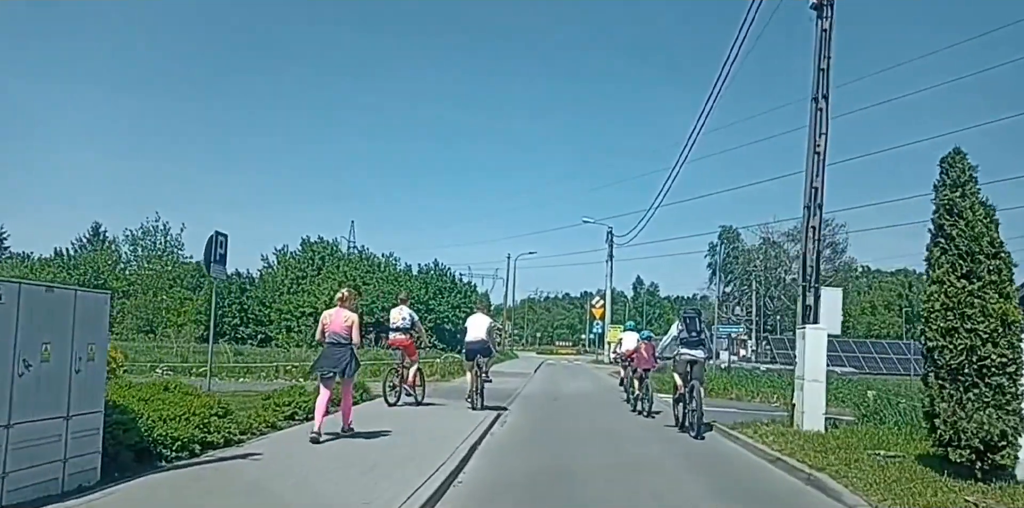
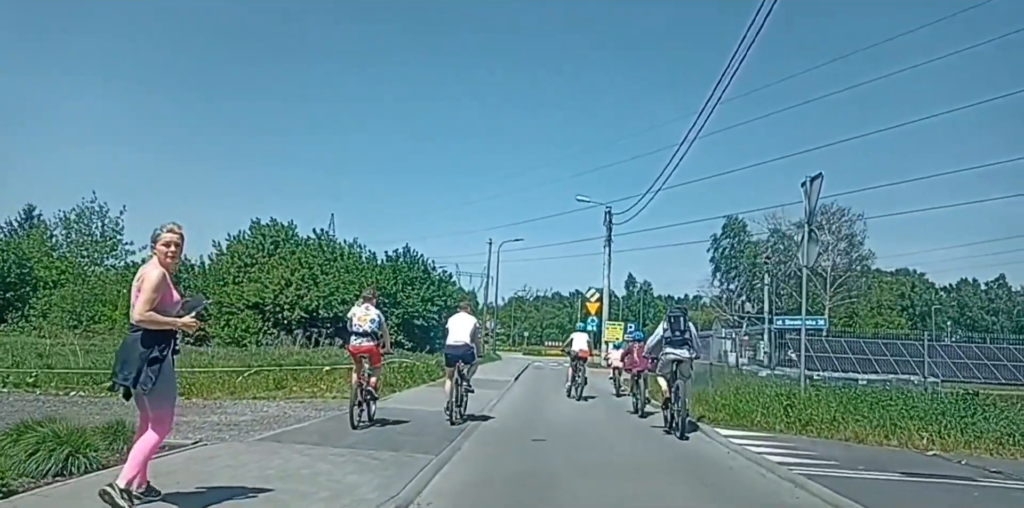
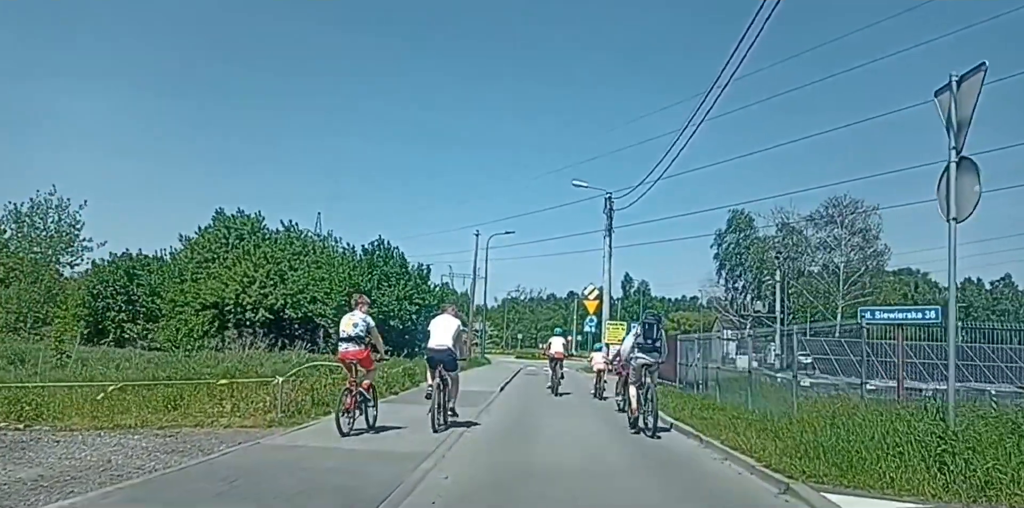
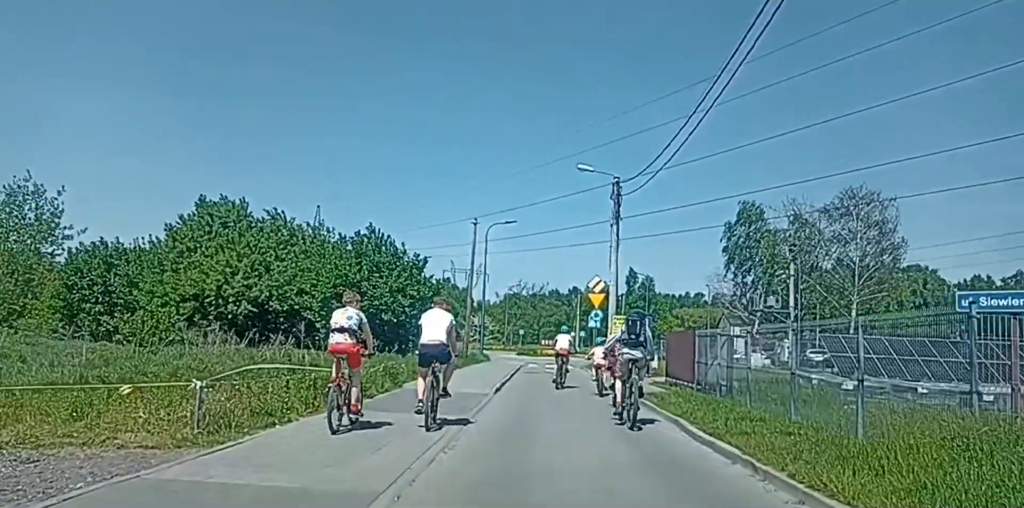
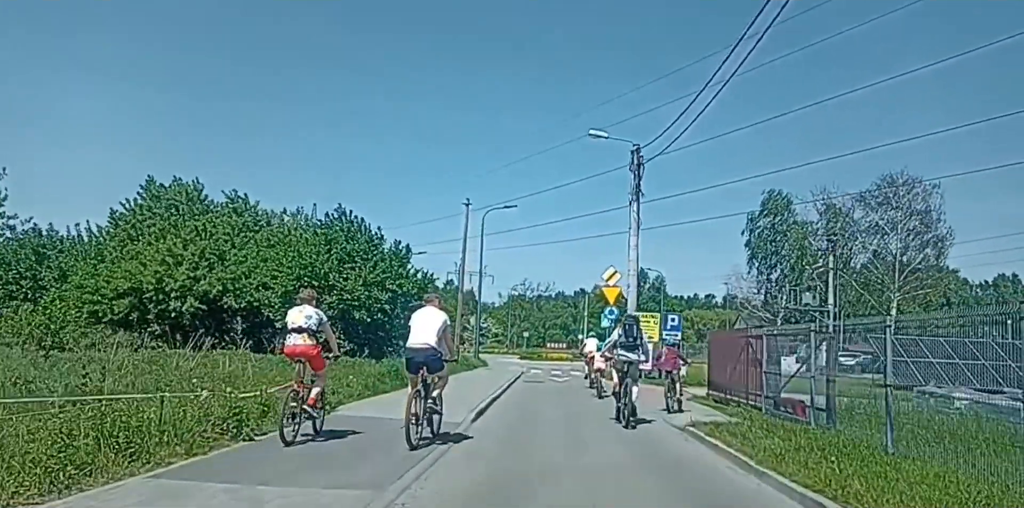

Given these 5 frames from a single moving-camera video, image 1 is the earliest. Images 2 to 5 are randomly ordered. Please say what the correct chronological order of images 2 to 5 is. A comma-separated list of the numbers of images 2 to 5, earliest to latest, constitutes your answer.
2, 3, 4, 5
